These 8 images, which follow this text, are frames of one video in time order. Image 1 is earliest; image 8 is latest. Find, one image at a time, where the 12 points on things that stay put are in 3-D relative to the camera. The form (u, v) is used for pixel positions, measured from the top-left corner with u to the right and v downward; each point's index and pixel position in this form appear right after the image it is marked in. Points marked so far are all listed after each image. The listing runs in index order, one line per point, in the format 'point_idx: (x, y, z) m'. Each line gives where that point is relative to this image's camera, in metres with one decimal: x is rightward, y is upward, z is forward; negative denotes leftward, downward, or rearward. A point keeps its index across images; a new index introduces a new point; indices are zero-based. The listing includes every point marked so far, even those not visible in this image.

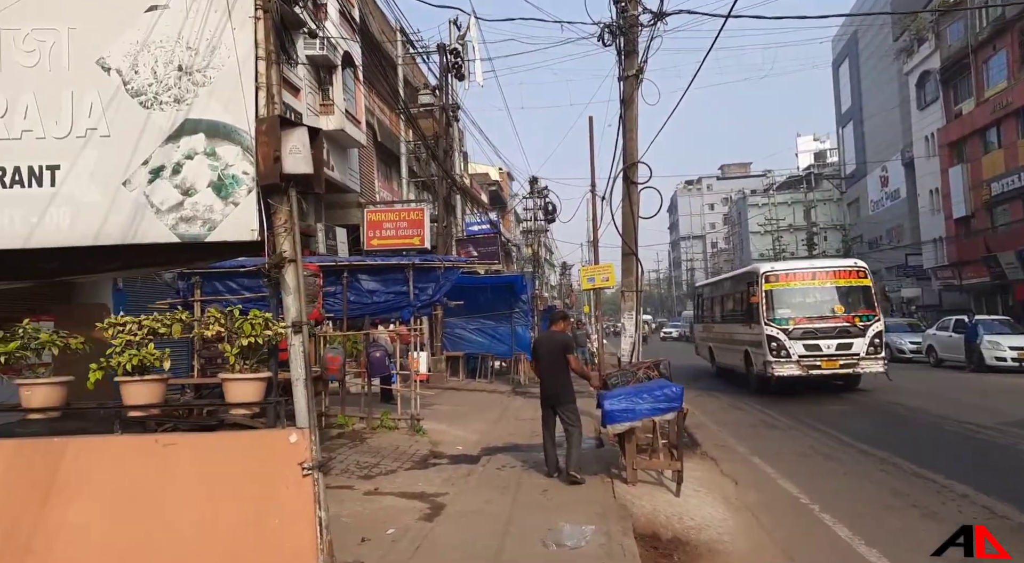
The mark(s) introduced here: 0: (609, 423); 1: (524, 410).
0: (+0.9, -1.4, +6.7) m
1: (+0.2, -2.6, +13.8) m
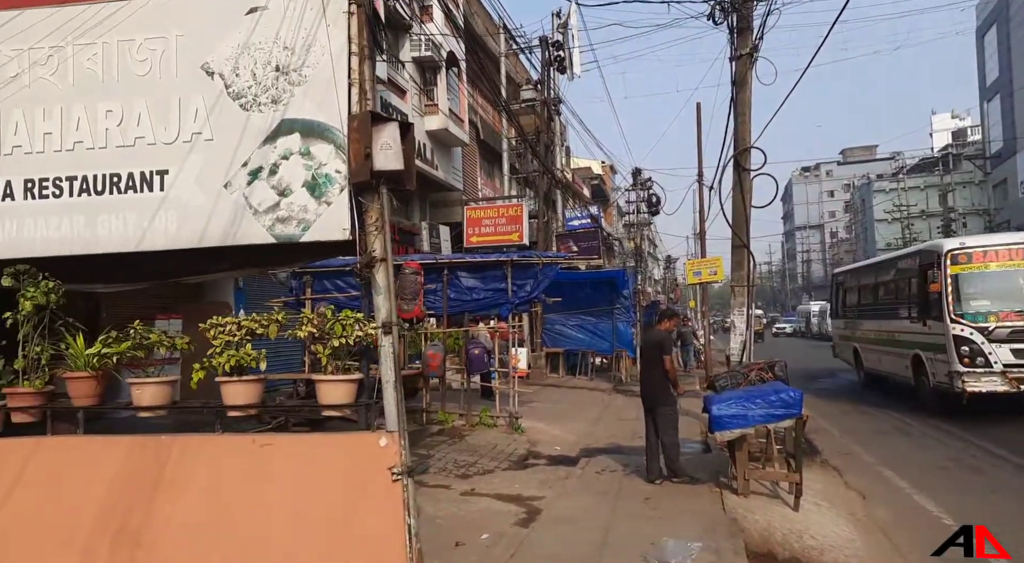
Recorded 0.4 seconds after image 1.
0: (+1.8, -1.3, +6.2) m
1: (+2.2, -2.5, +13.4) m
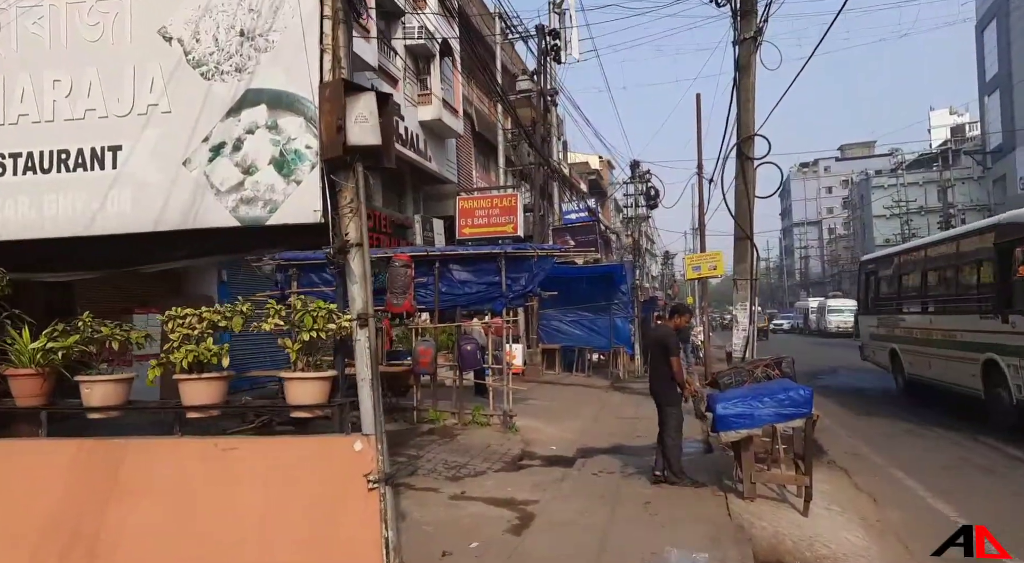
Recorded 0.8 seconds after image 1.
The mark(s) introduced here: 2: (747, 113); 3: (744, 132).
0: (+1.8, -1.3, +5.8) m
1: (+2.1, -2.4, +13.1) m
2: (+3.3, +2.4, +9.8) m
3: (+3.3, +2.1, +9.8) m
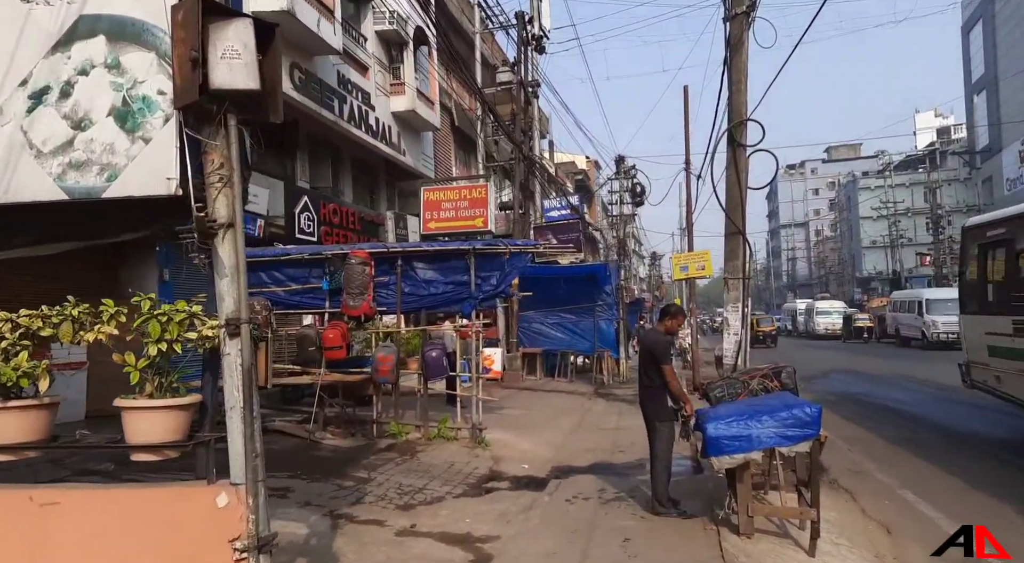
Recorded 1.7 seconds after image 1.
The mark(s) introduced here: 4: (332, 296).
0: (+1.4, -1.2, +4.9) m
1: (+1.7, -2.4, +12.1) m
2: (+2.9, +2.4, +8.9) m
3: (+2.9, +2.1, +8.9) m
4: (-2.4, -0.2, +9.3) m
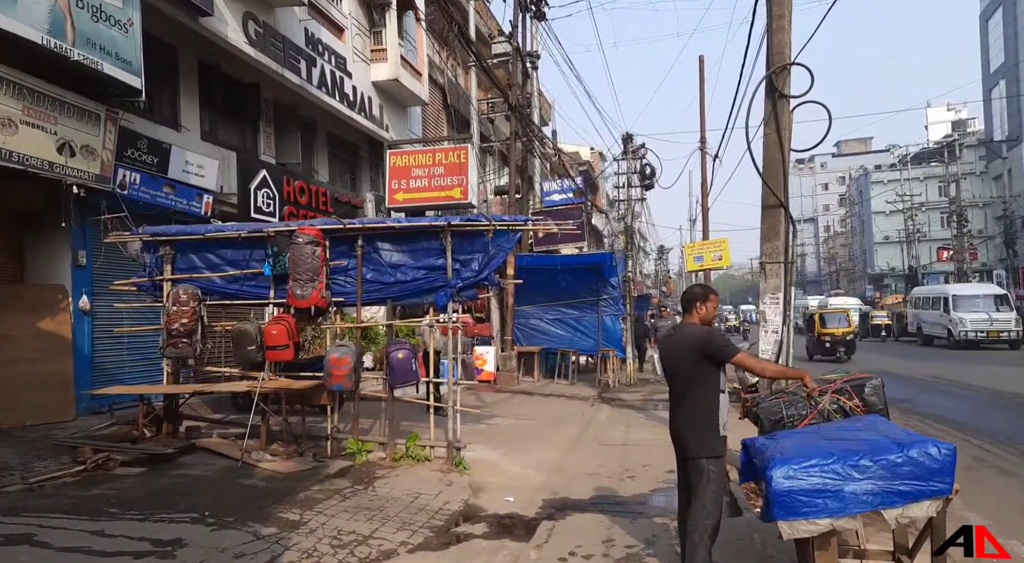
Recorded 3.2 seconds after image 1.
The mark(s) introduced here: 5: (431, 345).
0: (+1.3, -1.1, +3.2) m
1: (+1.5, -2.2, +10.4) m
2: (+2.8, +2.5, +7.2) m
3: (+2.7, +2.3, +7.1) m
4: (-2.6, 0.0, +7.6) m
5: (-1.1, -0.9, +9.4) m
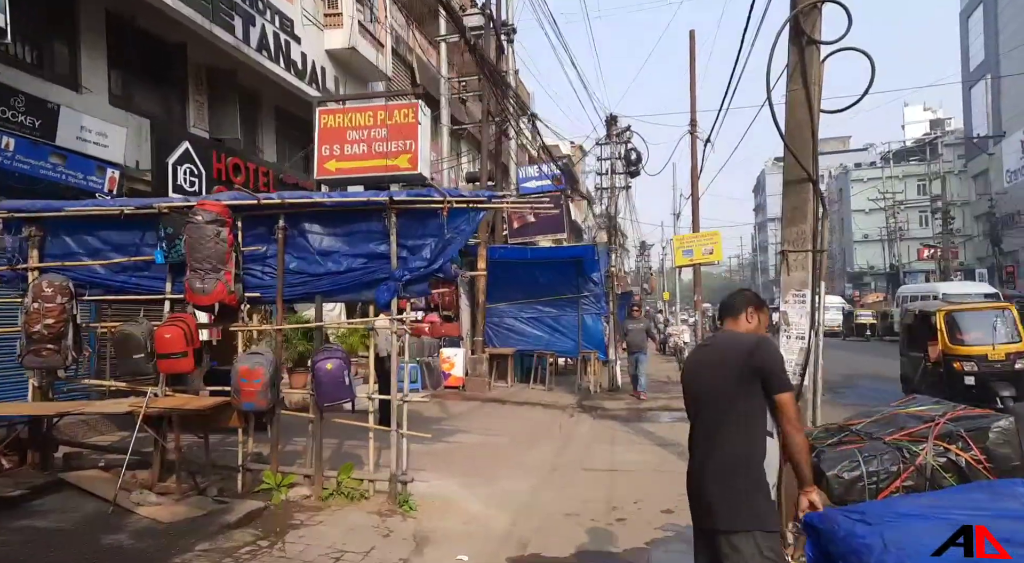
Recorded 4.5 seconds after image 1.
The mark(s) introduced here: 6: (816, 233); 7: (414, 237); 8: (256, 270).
0: (+1.0, -1.1, +1.7) m
1: (+1.1, -2.1, +9.0) m
2: (+2.5, +2.6, +5.7) m
3: (+2.4, +2.3, +5.7) m
4: (-2.9, 0.0, +6.0) m
5: (-1.5, -0.8, +7.8) m
6: (+2.5, +0.4, +5.8) m
7: (-0.9, +0.4, +6.1) m
8: (-2.3, +0.1, +6.1) m
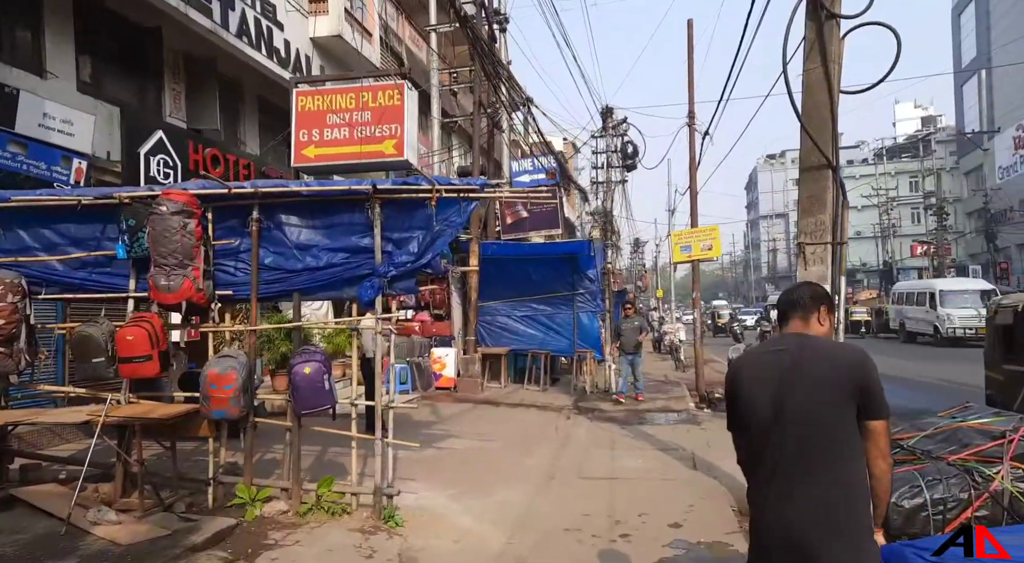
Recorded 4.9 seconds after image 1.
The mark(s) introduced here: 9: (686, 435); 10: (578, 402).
0: (+1.1, -1.0, +1.3) m
1: (+1.0, -2.1, +8.5) m
2: (+2.4, +2.6, +5.3) m
3: (+2.4, +2.4, +5.2) m
4: (-3.0, +0.1, +5.5) m
5: (-1.6, -0.8, +7.4) m
6: (+2.5, +0.4, +5.3) m
7: (-0.9, +0.4, +5.6) m
8: (-2.3, +0.1, +5.7) m
9: (+2.4, -2.1, +9.4) m
10: (+1.2, -2.2, +12.6) m
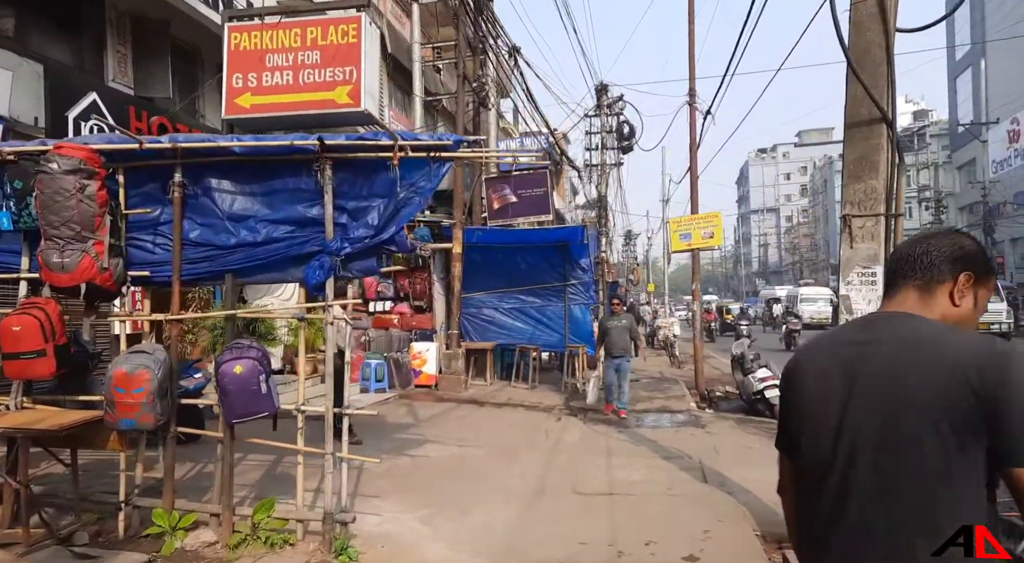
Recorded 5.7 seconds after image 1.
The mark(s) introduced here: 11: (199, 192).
0: (+1.0, -0.9, +0.3) m
1: (+0.8, -1.9, +7.5) m
2: (+2.3, +2.8, +4.3) m
3: (+2.3, +2.5, +4.2) m
4: (-3.1, +0.2, +4.5) m
5: (-1.8, -0.6, +6.3) m
6: (+2.4, +0.6, +4.3) m
7: (-1.0, +0.6, +4.6) m
8: (-2.4, +0.3, +4.6) m
9: (+2.2, -1.9, +8.5) m
10: (+1.0, -2.0, +11.6) m
11: (-2.1, +0.6, +4.6) m
